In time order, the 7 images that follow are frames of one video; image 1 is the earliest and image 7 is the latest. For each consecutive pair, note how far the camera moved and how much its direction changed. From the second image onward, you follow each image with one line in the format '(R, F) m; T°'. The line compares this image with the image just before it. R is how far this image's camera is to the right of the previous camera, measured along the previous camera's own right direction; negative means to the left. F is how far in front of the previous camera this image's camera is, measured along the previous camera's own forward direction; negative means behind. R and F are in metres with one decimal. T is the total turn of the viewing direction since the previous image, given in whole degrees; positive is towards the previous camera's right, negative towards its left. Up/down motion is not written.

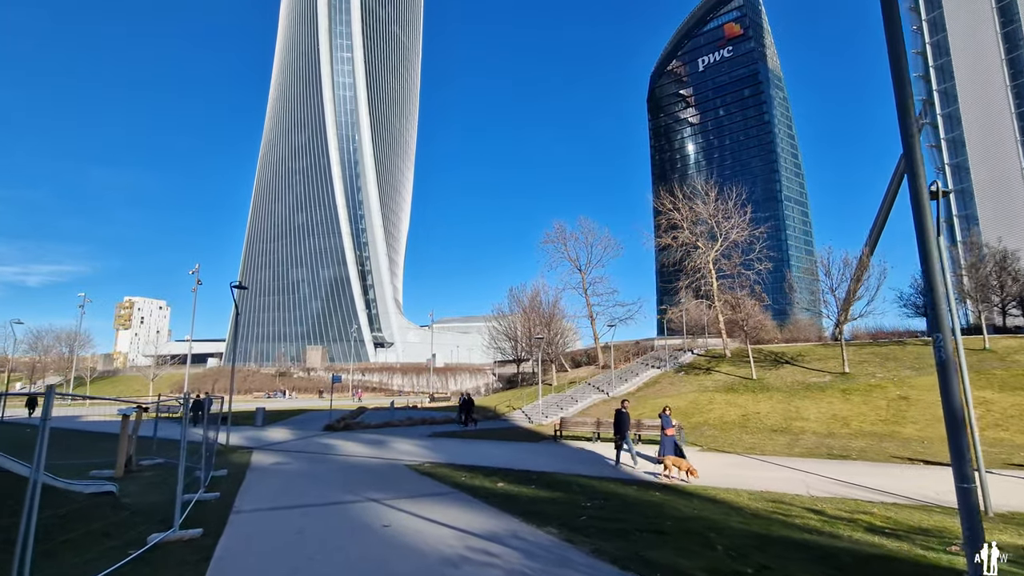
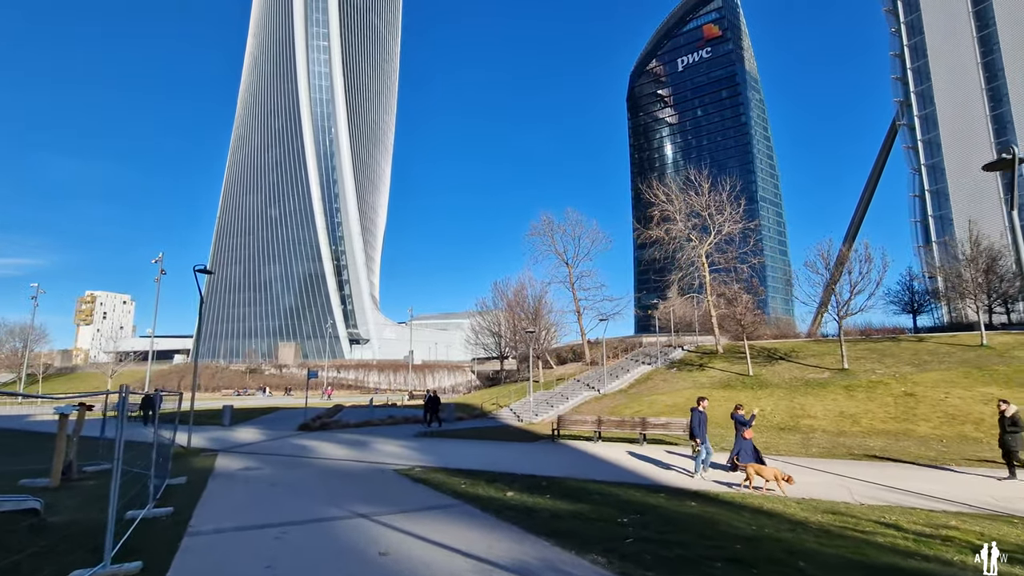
(-0.6, +1.4) m; +3°
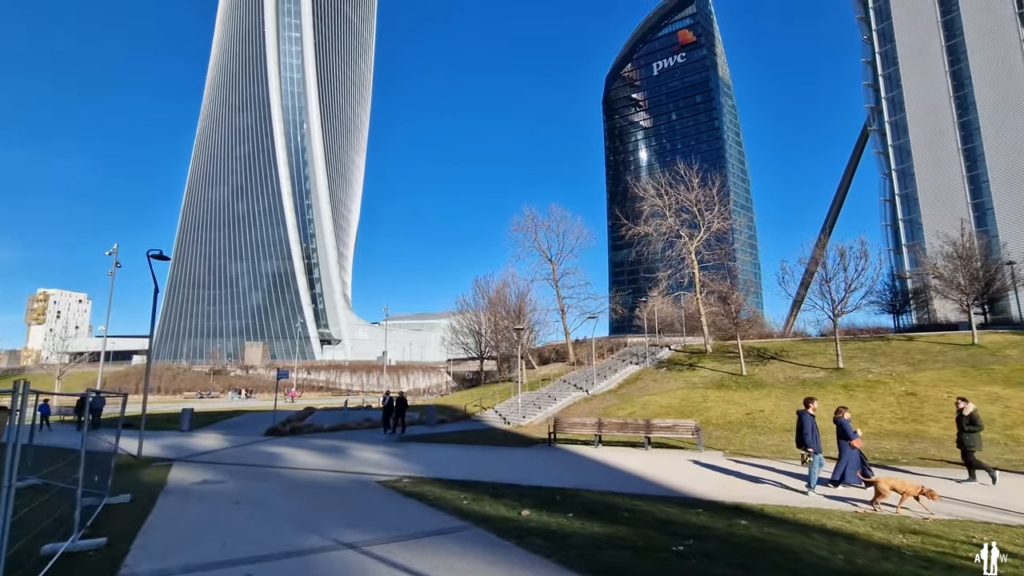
(-0.6, +1.3) m; +3°
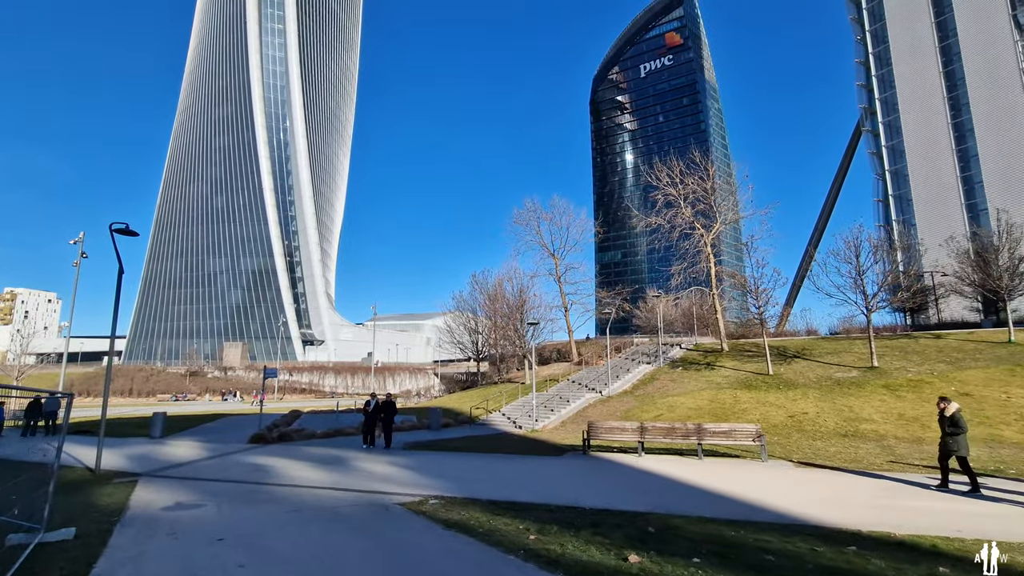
(-1.2, +2.0) m; +2°
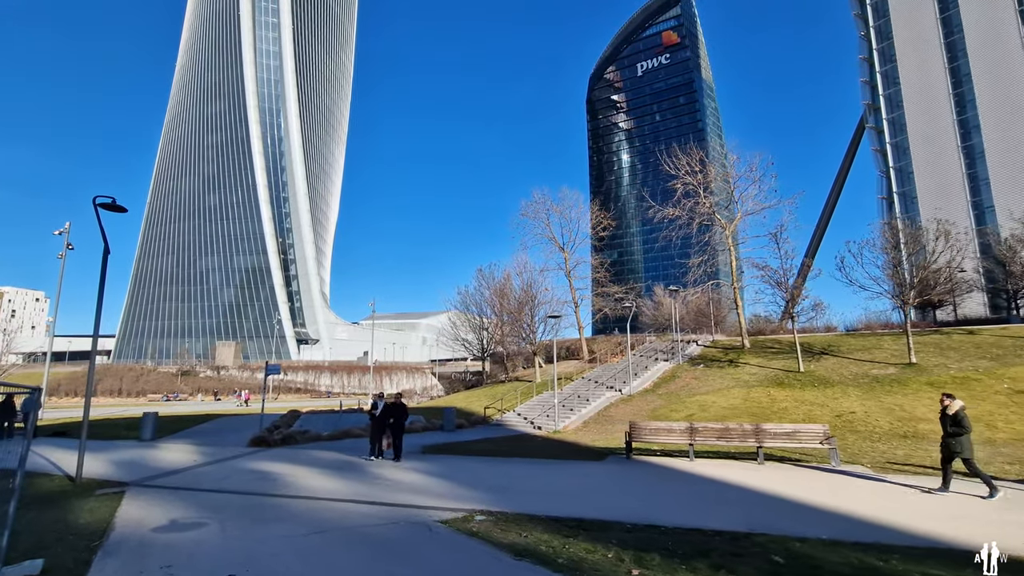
(-0.9, +1.3) m; +1°
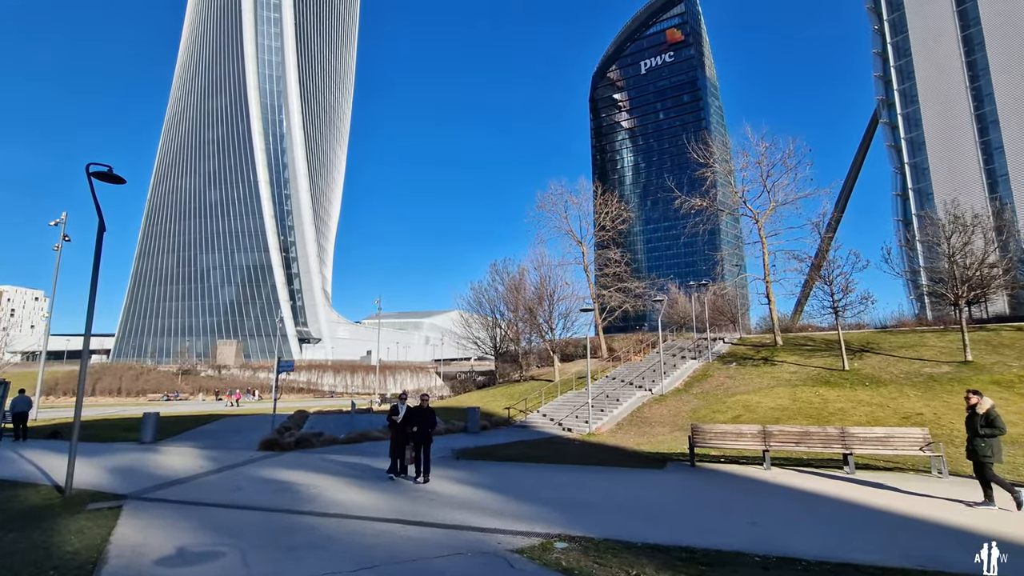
(-1.0, +1.3) m; 0°
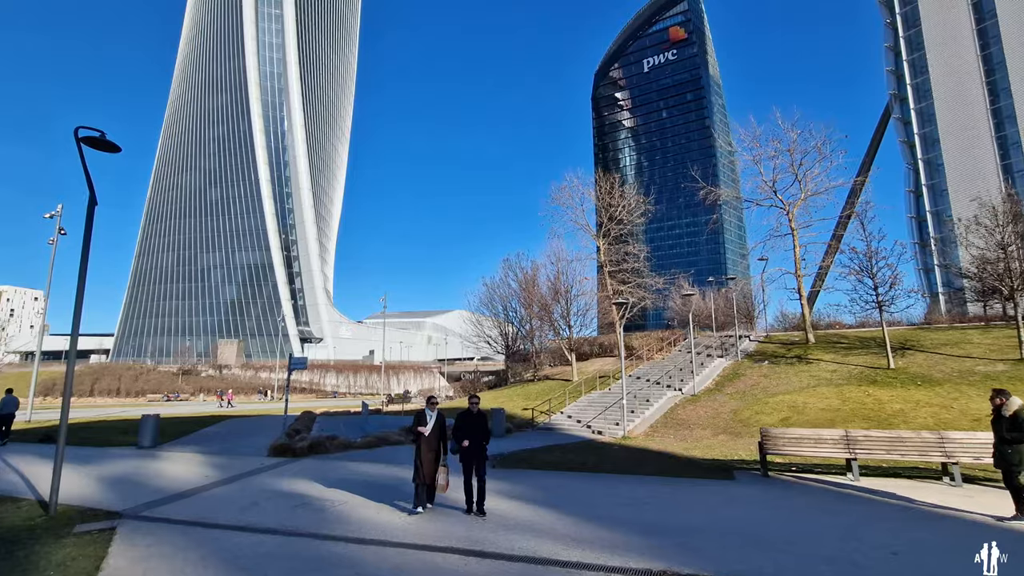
(-0.8, +1.2) m; 0°
